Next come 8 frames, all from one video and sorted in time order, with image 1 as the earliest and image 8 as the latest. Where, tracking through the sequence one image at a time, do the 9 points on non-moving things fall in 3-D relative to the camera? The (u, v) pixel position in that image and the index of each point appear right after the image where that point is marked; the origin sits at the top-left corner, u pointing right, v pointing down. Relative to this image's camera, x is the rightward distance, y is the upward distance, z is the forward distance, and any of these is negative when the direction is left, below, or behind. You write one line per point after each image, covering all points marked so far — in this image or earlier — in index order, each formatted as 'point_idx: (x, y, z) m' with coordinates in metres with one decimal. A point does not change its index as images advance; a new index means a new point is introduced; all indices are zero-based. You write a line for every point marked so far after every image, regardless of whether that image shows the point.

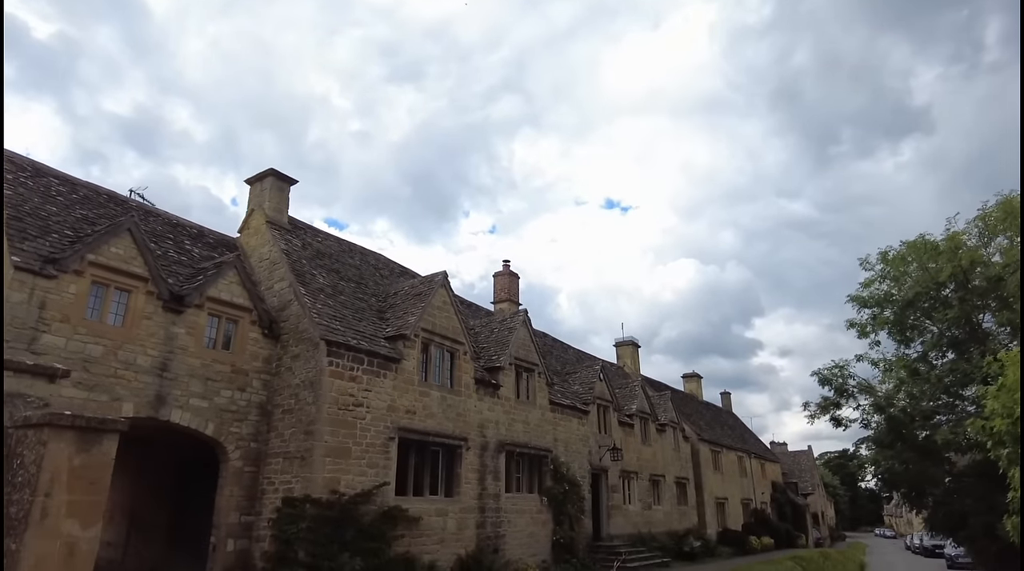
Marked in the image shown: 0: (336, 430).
0: (-3.5, -2.8, +13.4) m
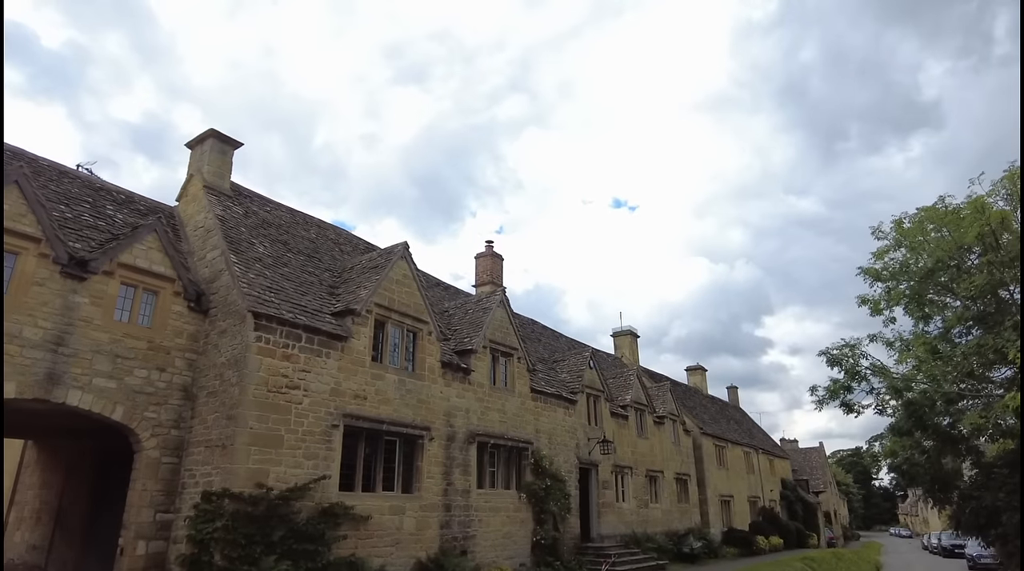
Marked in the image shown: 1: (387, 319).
0: (-4.2, -2.2, +11.6) m
1: (-2.7, -0.7, +14.6) m
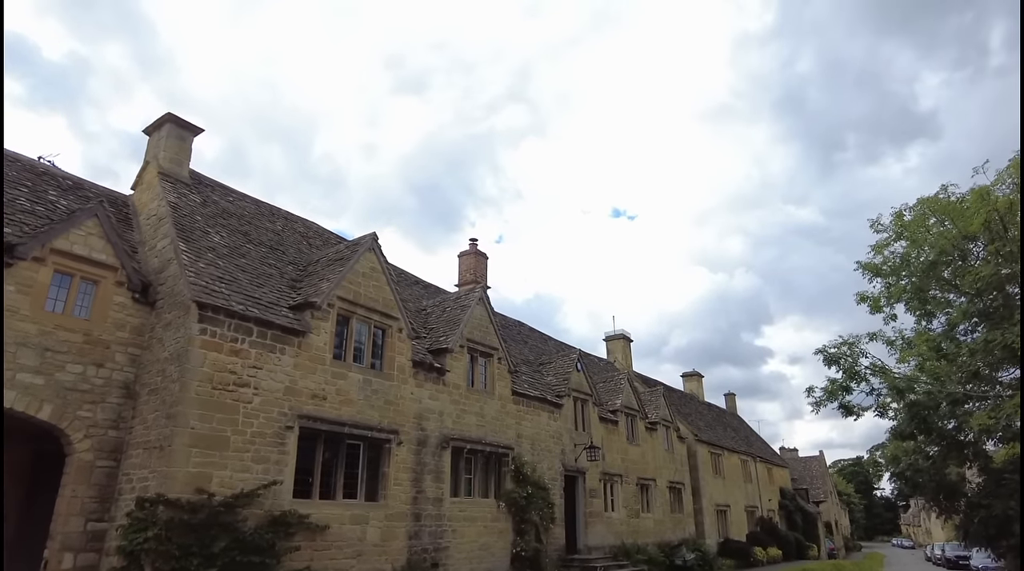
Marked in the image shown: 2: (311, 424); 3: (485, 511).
0: (-4.7, -2.0, +10.6) m
1: (-3.2, -0.6, +13.6) m
2: (-3.5, -2.4, +12.1) m
3: (-0.6, -5.2, +15.7) m
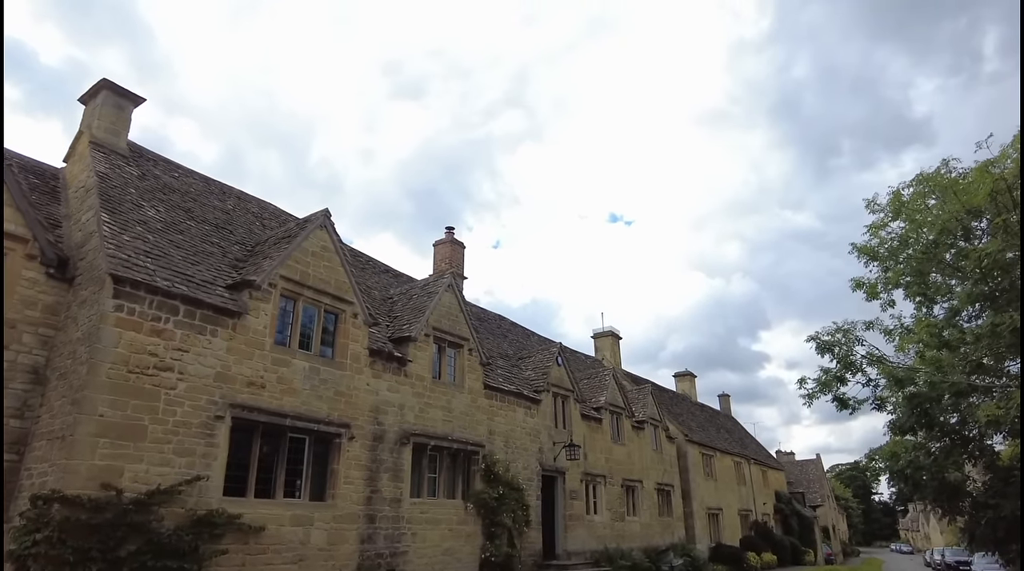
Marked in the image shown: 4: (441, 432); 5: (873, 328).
0: (-5.4, -1.6, +9.4) m
1: (-3.8, -0.2, +12.5) m
2: (-4.2, -2.0, +10.8) m
3: (-1.3, -4.8, +14.5) m
4: (-1.5, -3.1, +14.7) m
5: (+8.1, -1.0, +15.5) m
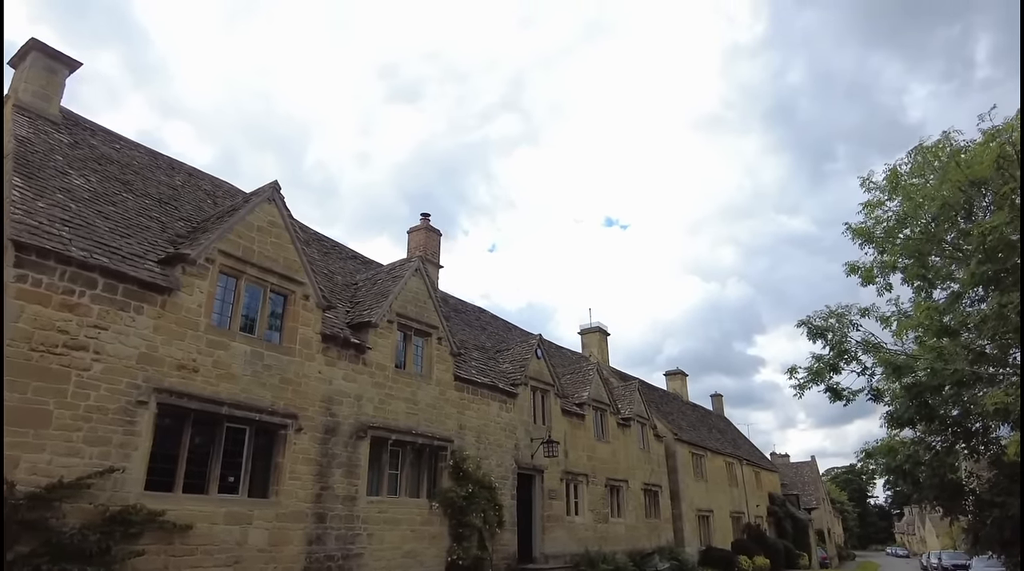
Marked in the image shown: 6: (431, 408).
0: (-5.9, -1.2, +8.3) m
1: (-4.5, +0.2, +11.4) m
2: (-4.8, -1.6, +9.7) m
3: (-1.9, -4.4, +13.4) m
4: (-2.2, -2.8, +13.7) m
5: (+7.5, -0.6, +14.5) m
6: (-1.7, -2.6, +14.5) m
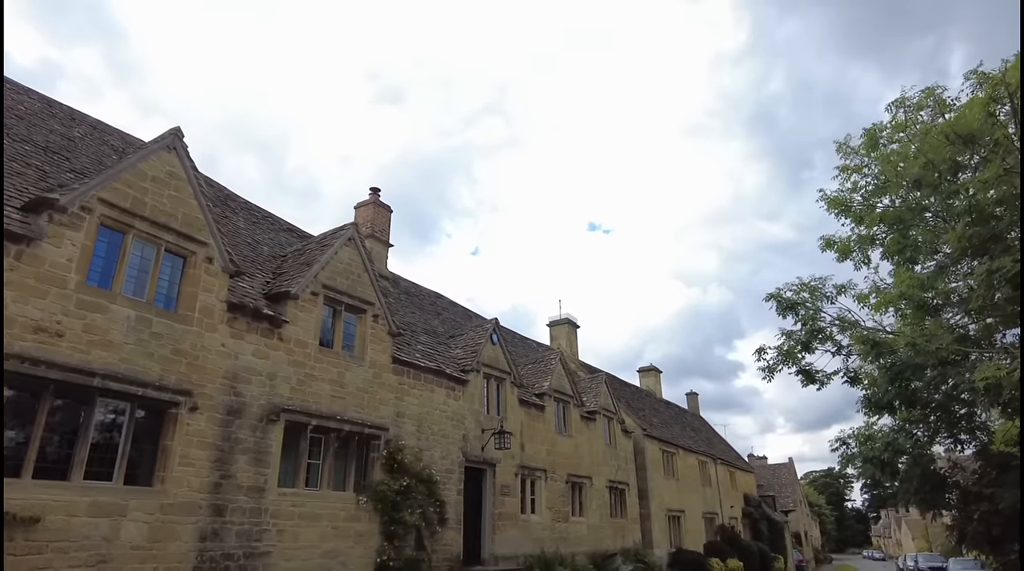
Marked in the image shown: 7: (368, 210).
0: (-6.9, -0.5, +6.7) m
1: (-5.5, +0.8, +9.8) m
2: (-5.8, -1.0, +8.2) m
3: (-3.0, -3.8, +11.9) m
4: (-3.3, -2.2, +12.1) m
5: (+6.4, -0.1, +13.2) m
6: (-2.8, -2.0, +13.0) m
7: (-3.9, +2.0, +18.6) m
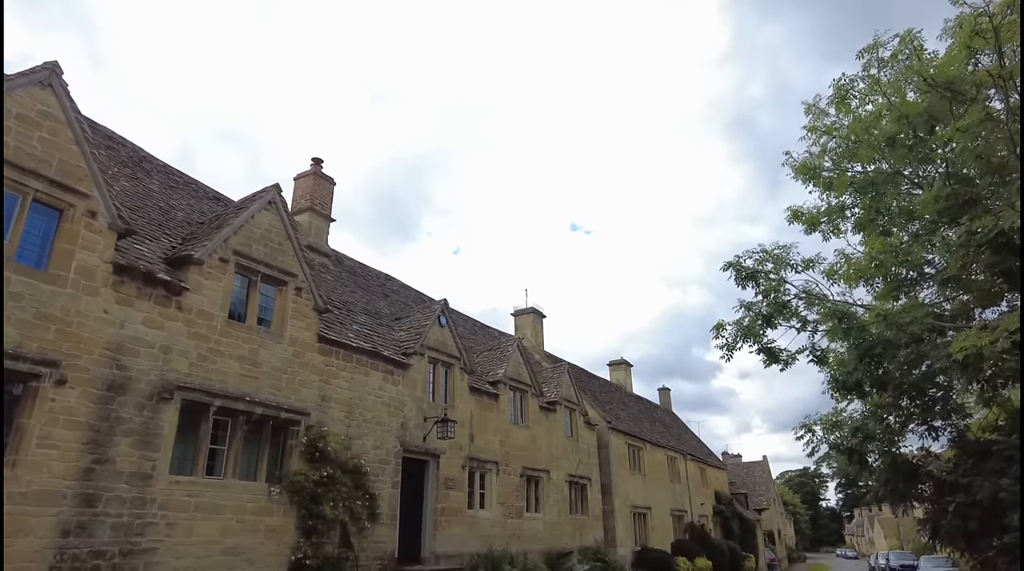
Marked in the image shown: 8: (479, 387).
0: (-7.8, +0.1, +5.3) m
1: (-6.5, +1.4, +8.4) m
2: (-6.7, -0.4, +6.8) m
3: (-4.1, -3.3, +10.6) m
4: (-4.3, -1.6, +10.8) m
5: (+5.3, +0.4, +12.2) m
6: (-3.9, -1.4, +11.7) m
7: (-5.1, +2.6, +17.2) m
8: (-0.9, -2.6, +17.7) m
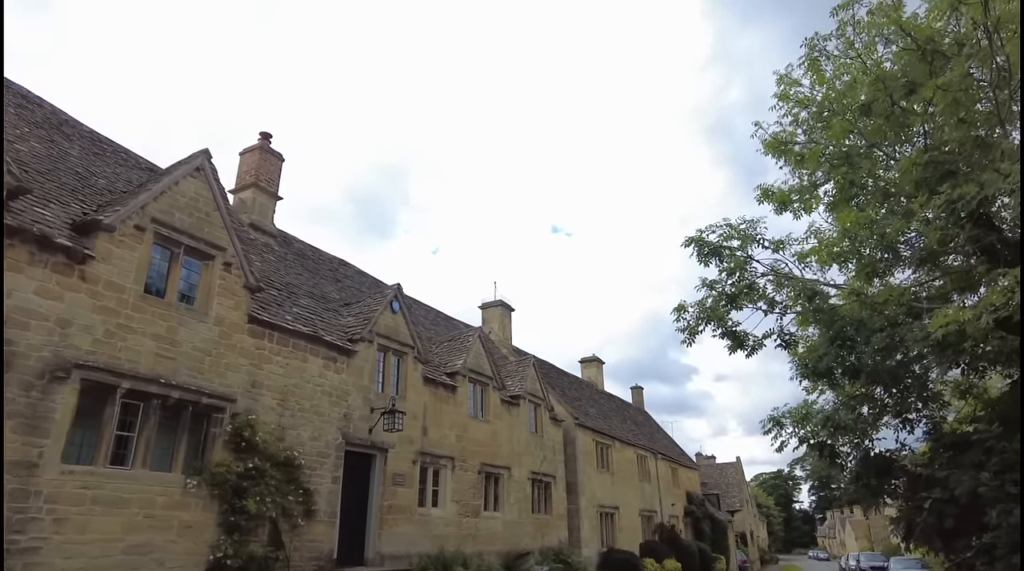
0: (-8.4, +0.5, +4.1) m
1: (-7.2, +1.8, +7.3) m
2: (-7.4, 0.0, +5.6) m
3: (-4.9, -2.9, +9.5) m
4: (-5.1, -1.2, +9.7) m
5: (+4.5, +0.7, +11.4) m
6: (-4.8, -1.0, +10.7) m
7: (-6.1, +3.0, +16.2) m
8: (-1.9, -2.3, +16.7) m
